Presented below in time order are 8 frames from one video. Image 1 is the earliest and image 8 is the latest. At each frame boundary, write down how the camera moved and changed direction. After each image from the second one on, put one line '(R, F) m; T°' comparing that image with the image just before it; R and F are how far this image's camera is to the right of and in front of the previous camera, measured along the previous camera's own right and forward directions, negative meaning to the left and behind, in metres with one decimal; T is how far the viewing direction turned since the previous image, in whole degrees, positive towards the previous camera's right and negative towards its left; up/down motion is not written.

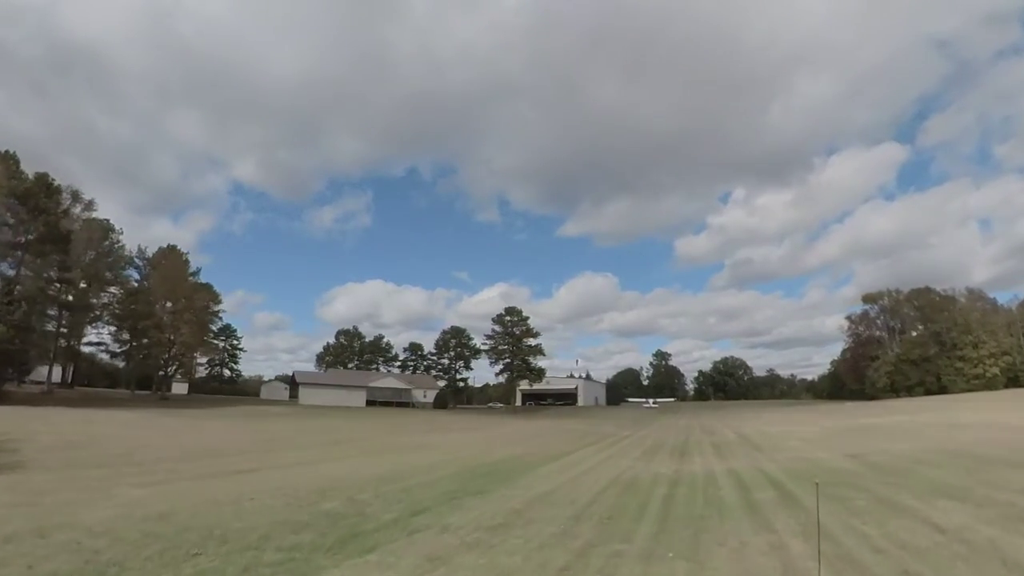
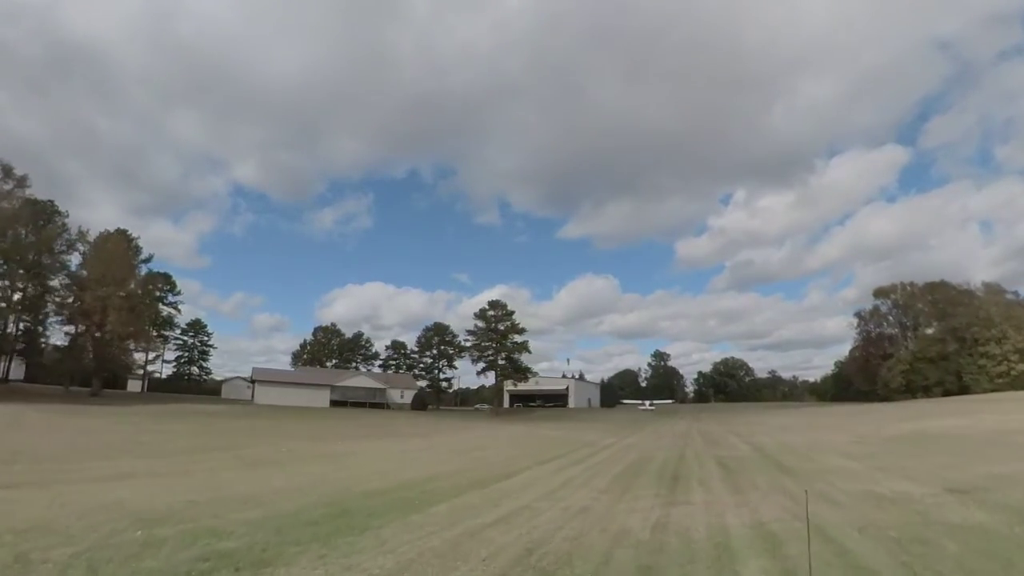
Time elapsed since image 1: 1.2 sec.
(+0.5, +1.7) m; 0°
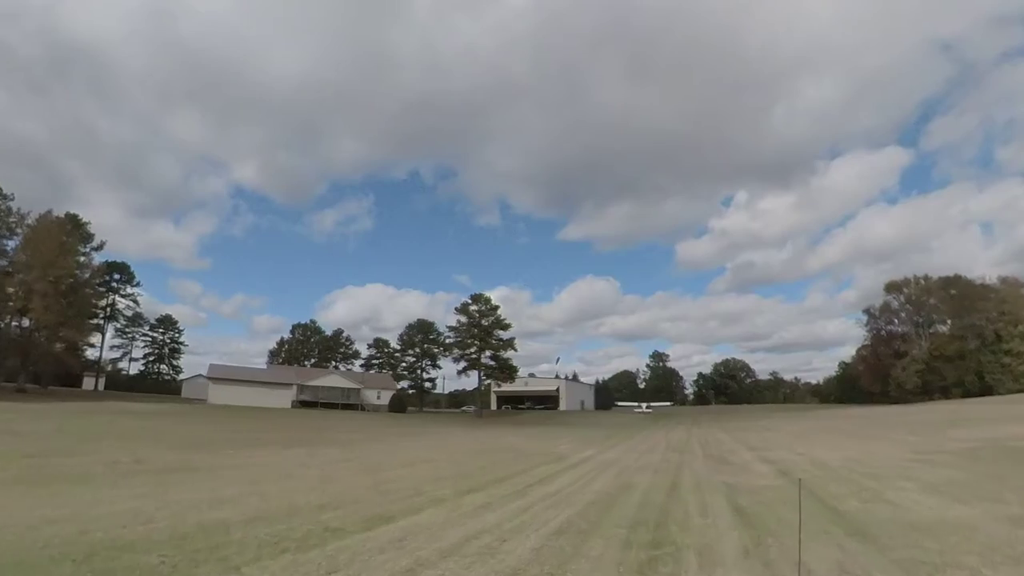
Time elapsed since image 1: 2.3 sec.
(+0.5, +1.5) m; 0°
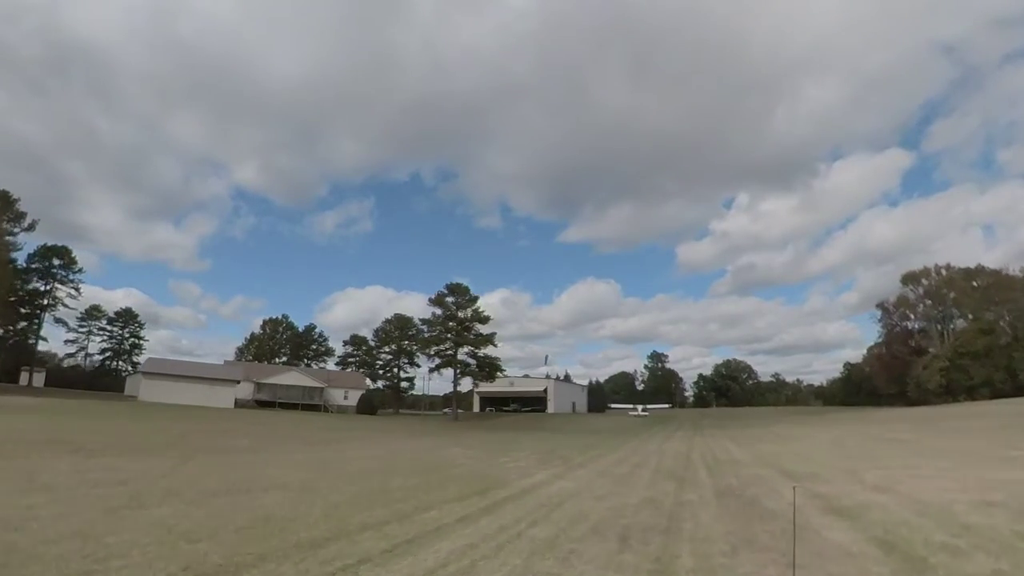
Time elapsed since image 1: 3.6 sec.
(+0.5, +1.8) m; 0°
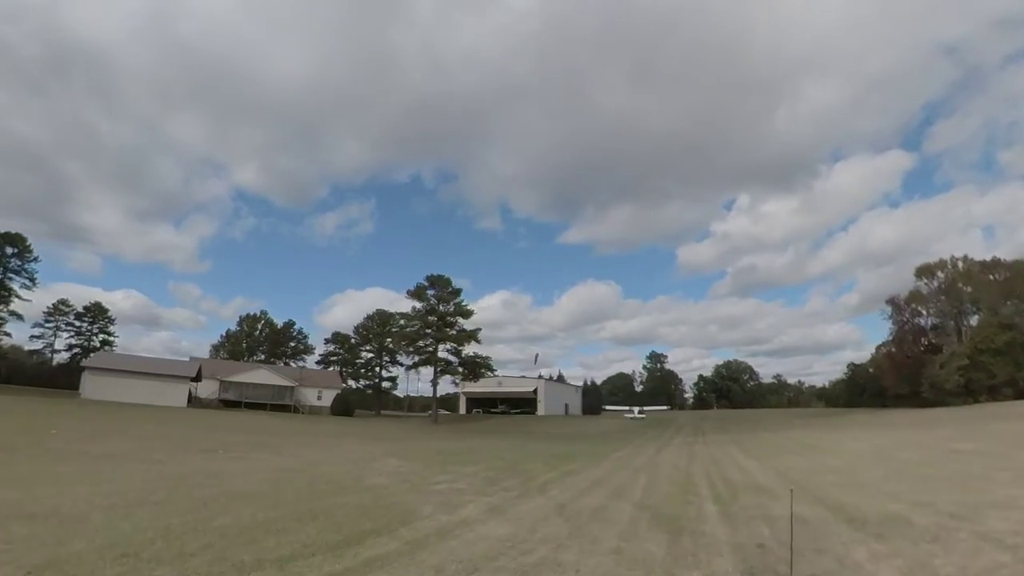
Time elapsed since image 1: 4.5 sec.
(+0.4, +1.3) m; 0°
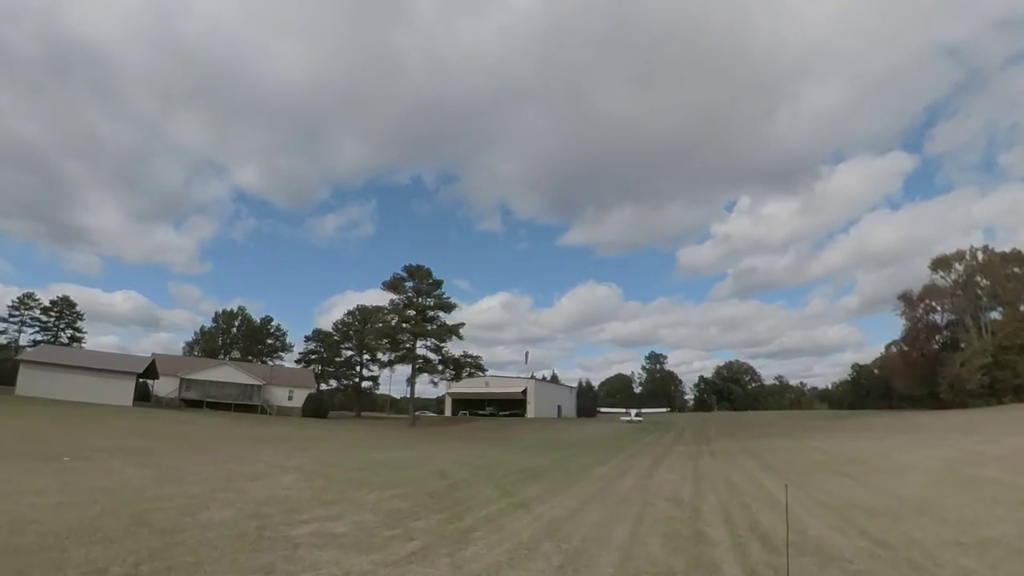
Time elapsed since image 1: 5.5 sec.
(+0.3, +1.3) m; 0°
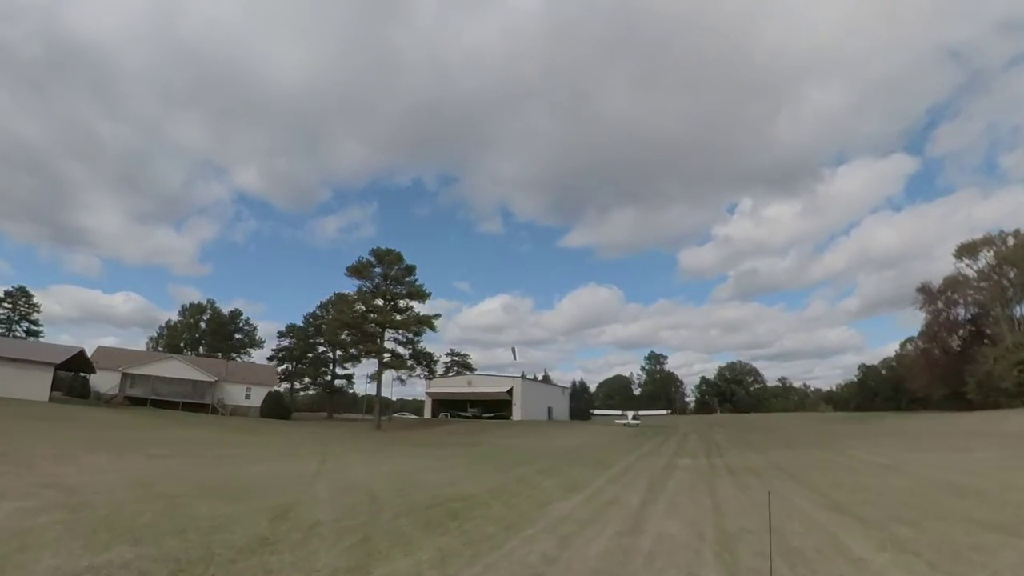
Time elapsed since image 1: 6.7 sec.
(+0.4, +1.6) m; 0°
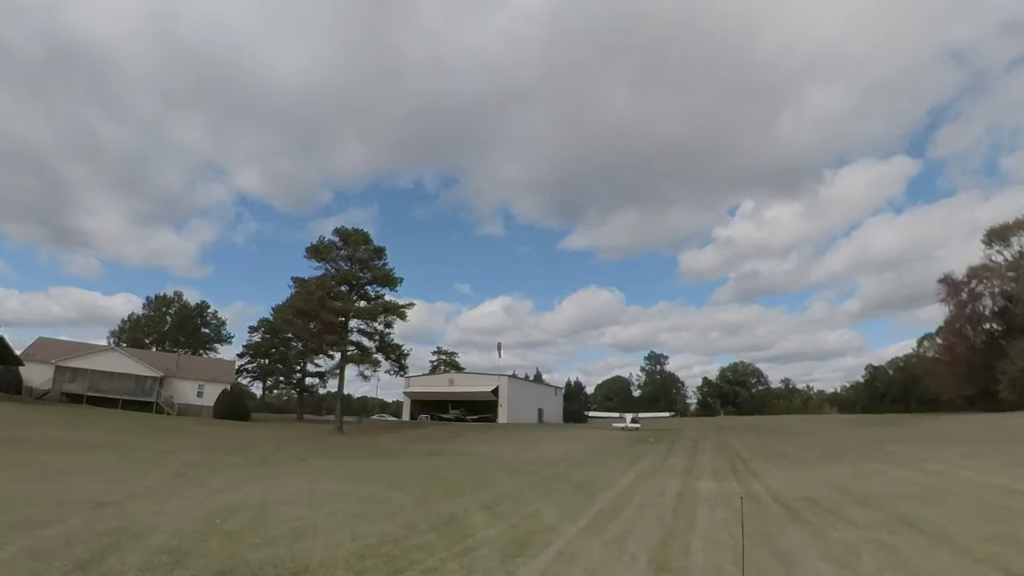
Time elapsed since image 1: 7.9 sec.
(+0.3, +1.5) m; 0°
